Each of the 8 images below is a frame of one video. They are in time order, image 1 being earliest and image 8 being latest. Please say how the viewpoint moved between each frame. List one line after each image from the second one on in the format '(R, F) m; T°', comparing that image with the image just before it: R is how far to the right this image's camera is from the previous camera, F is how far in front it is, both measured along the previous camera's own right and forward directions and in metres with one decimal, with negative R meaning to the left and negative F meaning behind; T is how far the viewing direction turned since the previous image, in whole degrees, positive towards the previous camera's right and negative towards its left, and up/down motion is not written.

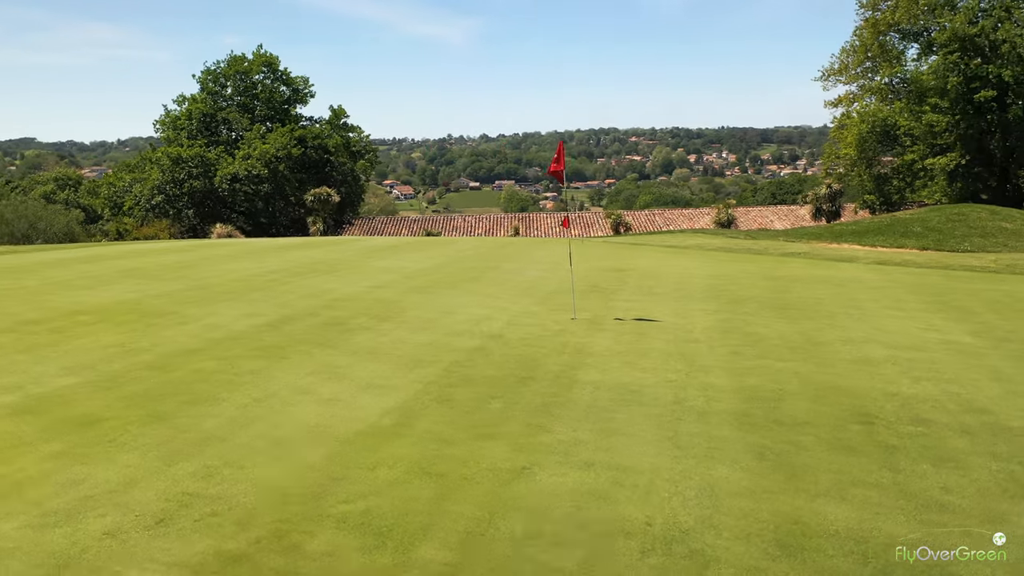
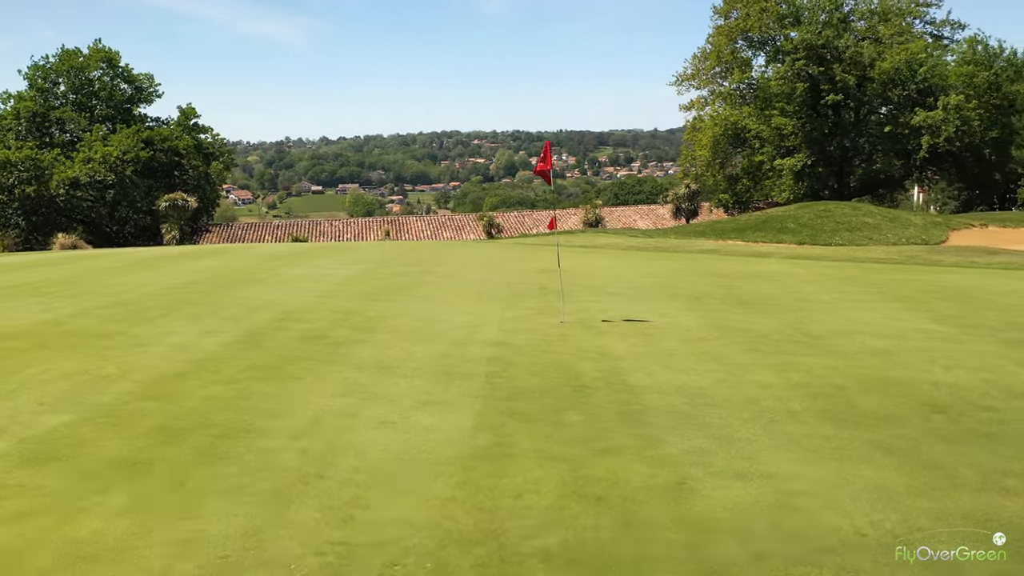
(-1.6, +0.5) m; +11°
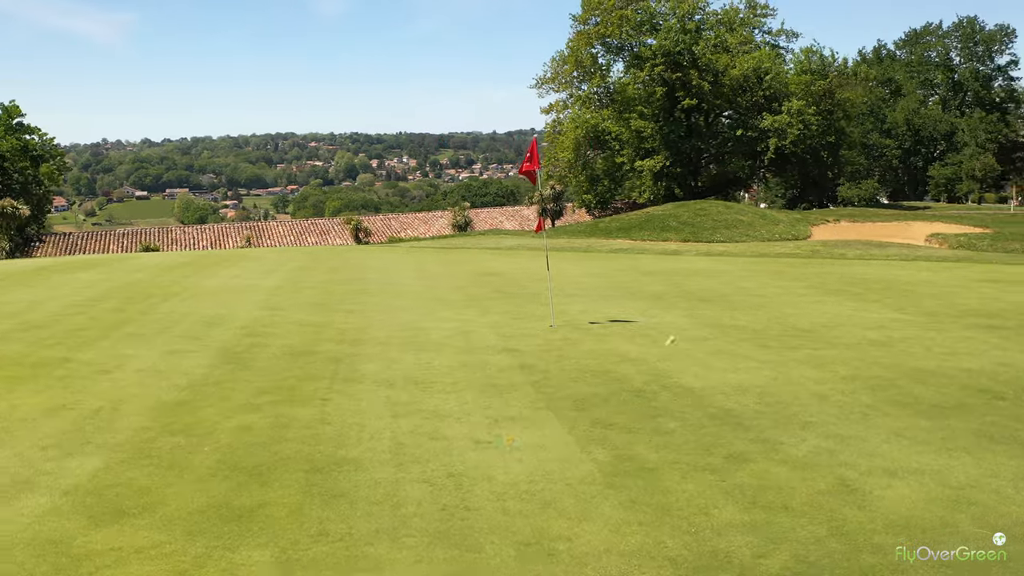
(-1.6, +0.5) m; +11°
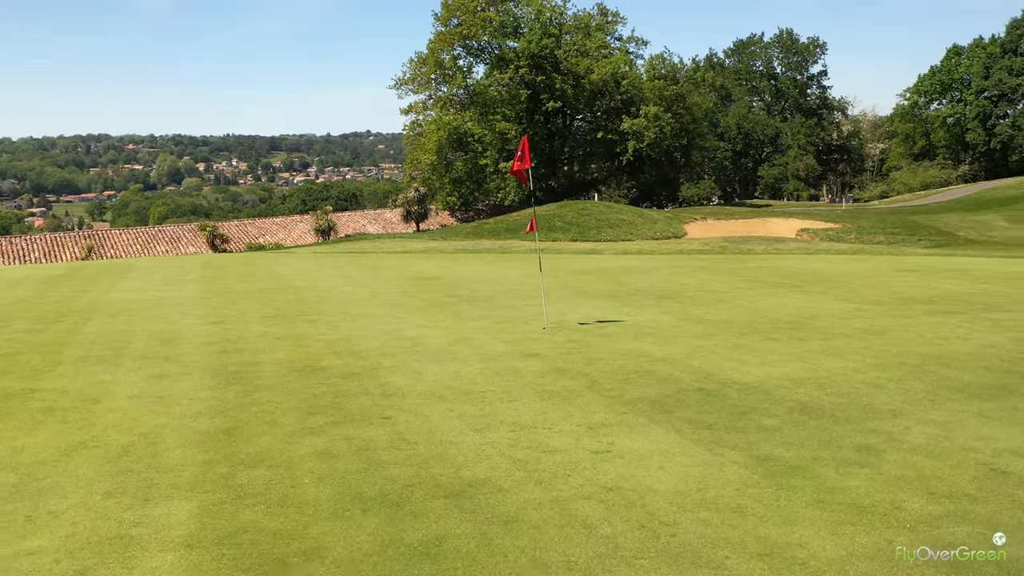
(-1.7, +0.4) m; +11°
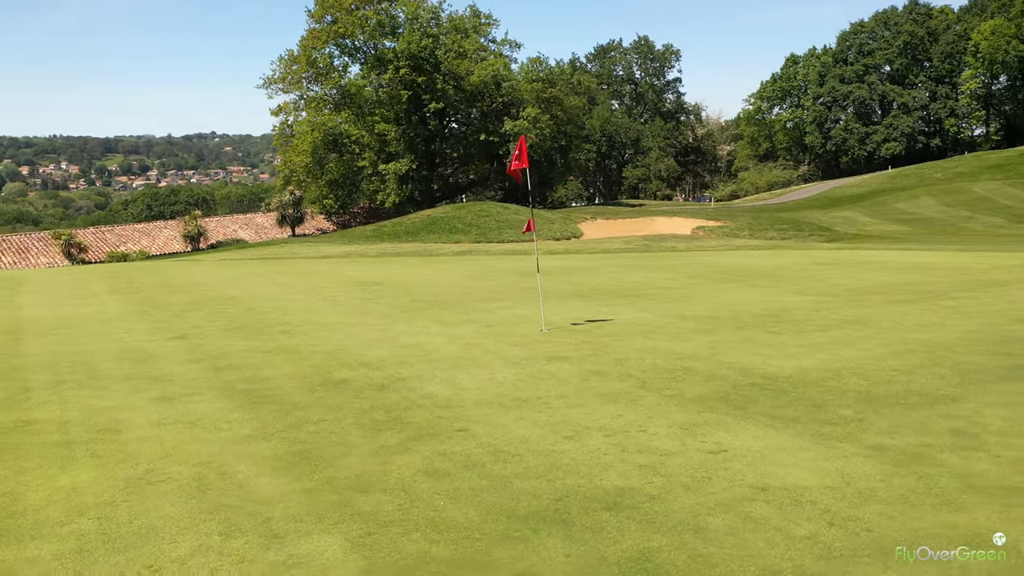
(-1.5, +0.3) m; +10°
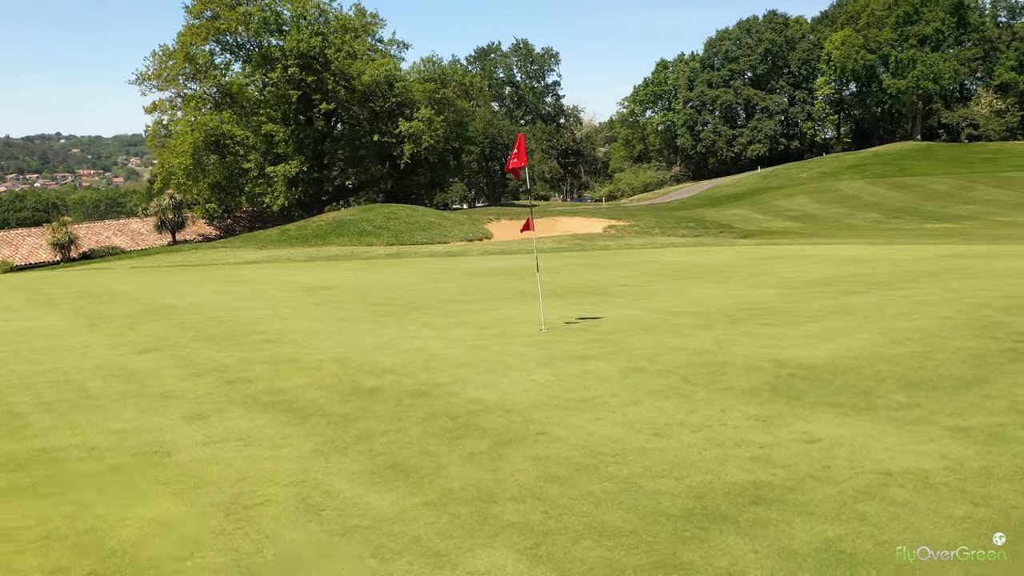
(-1.4, +0.2) m; +9°
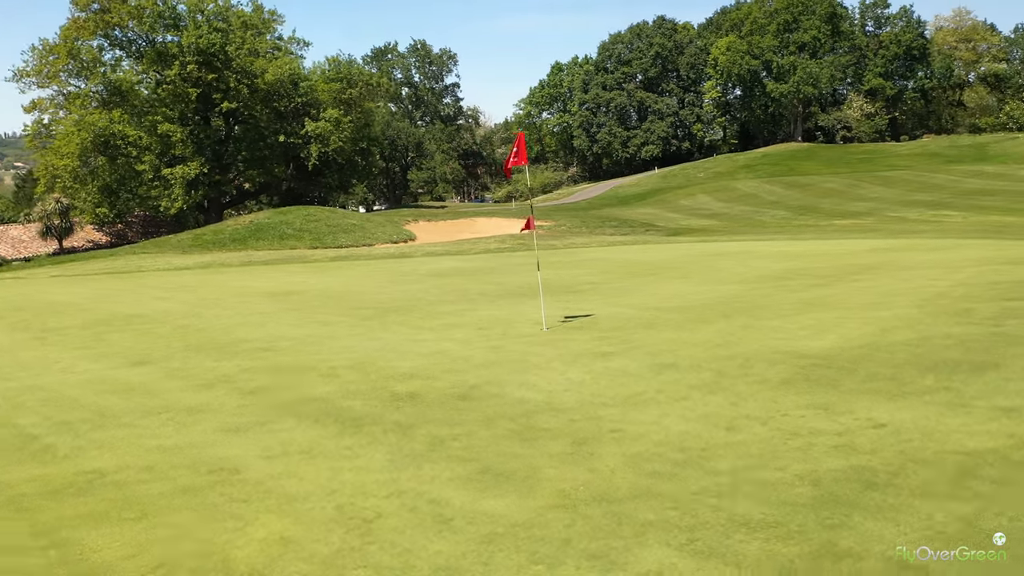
(-1.2, +0.1) m; +7°
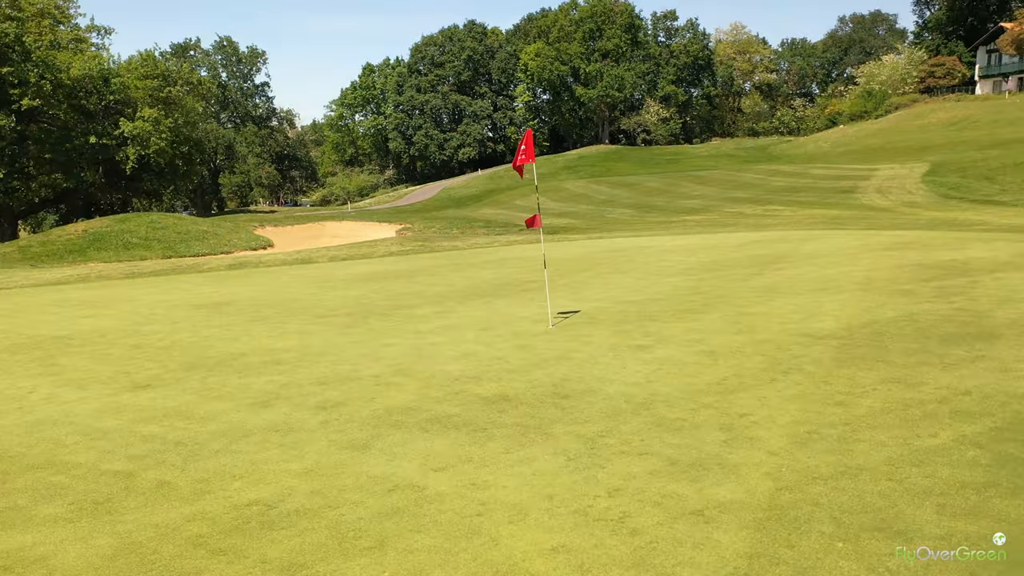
(-2.2, +0.3) m; +13°
